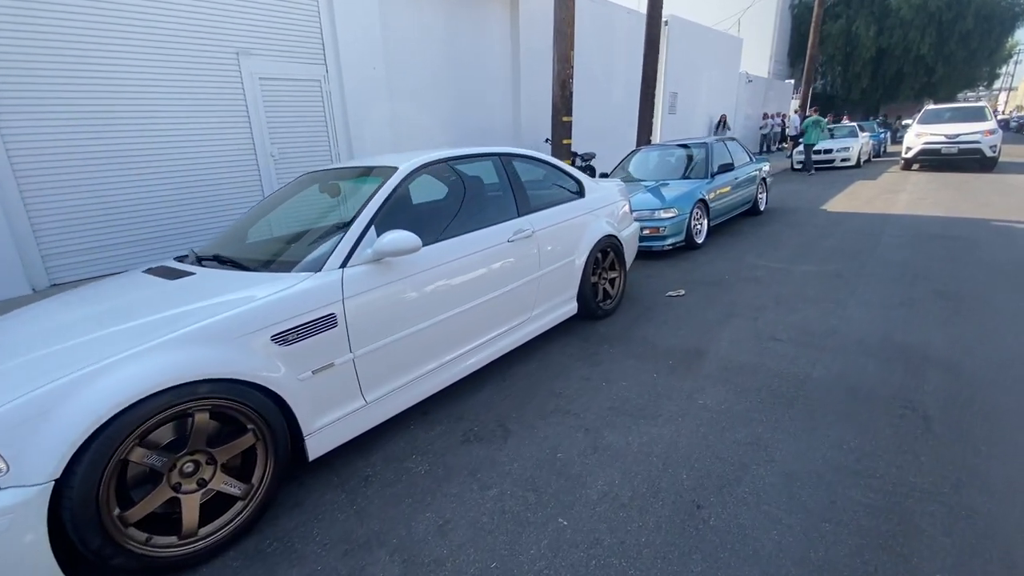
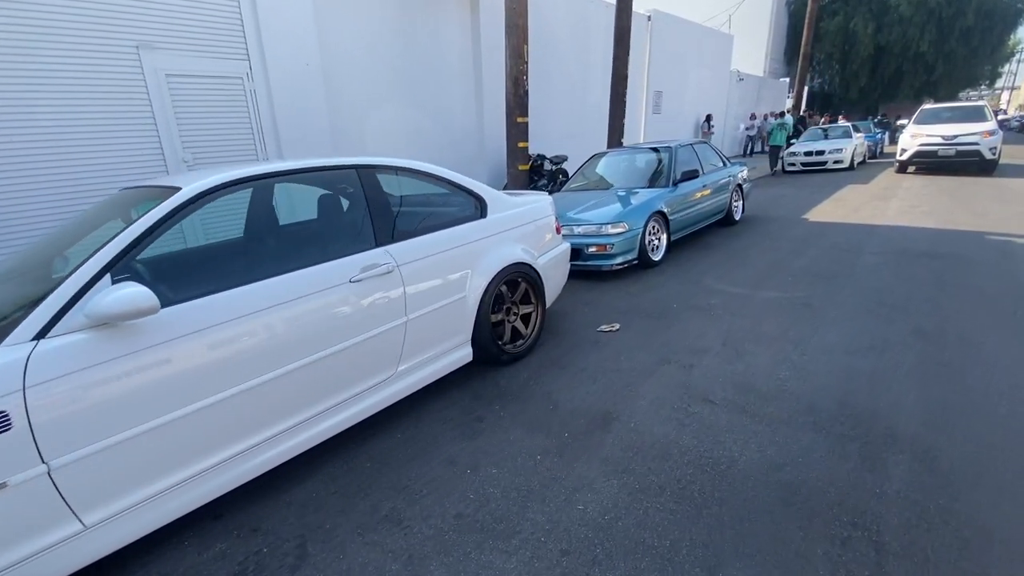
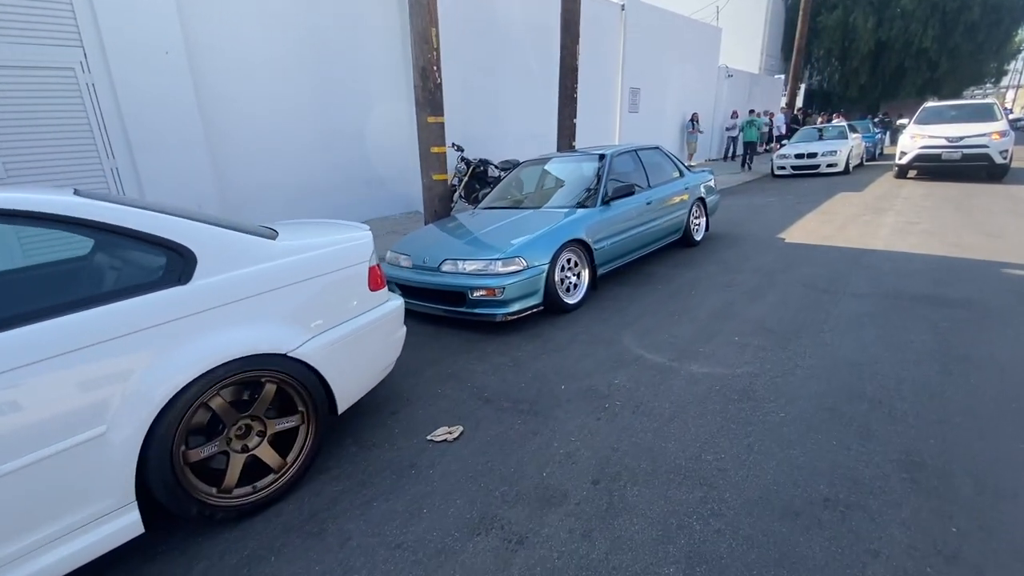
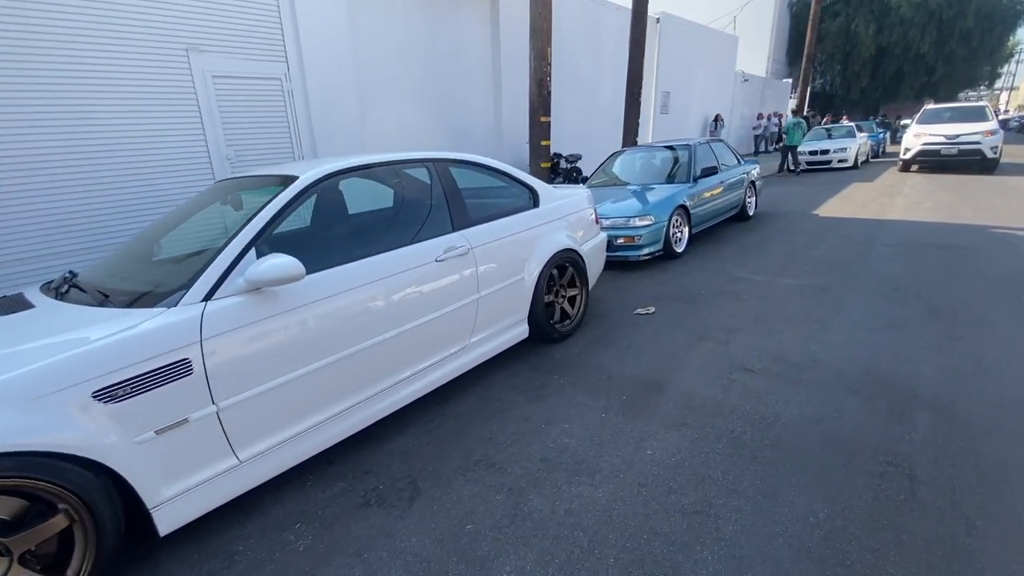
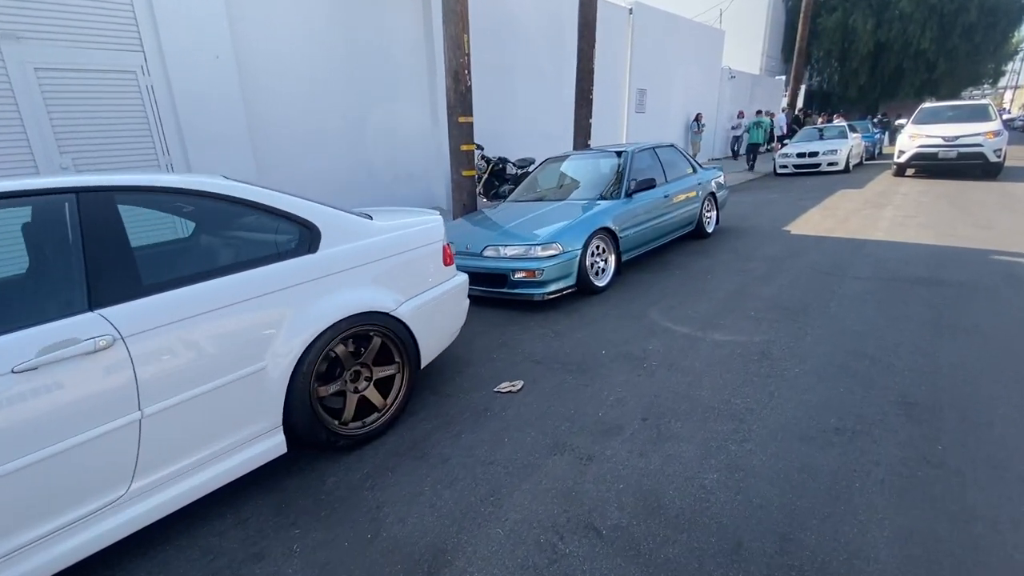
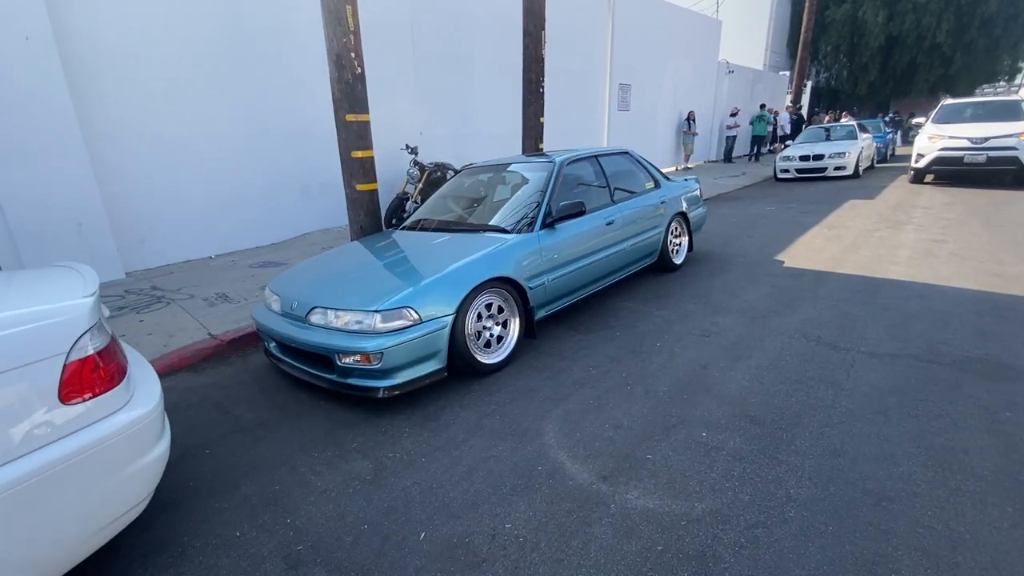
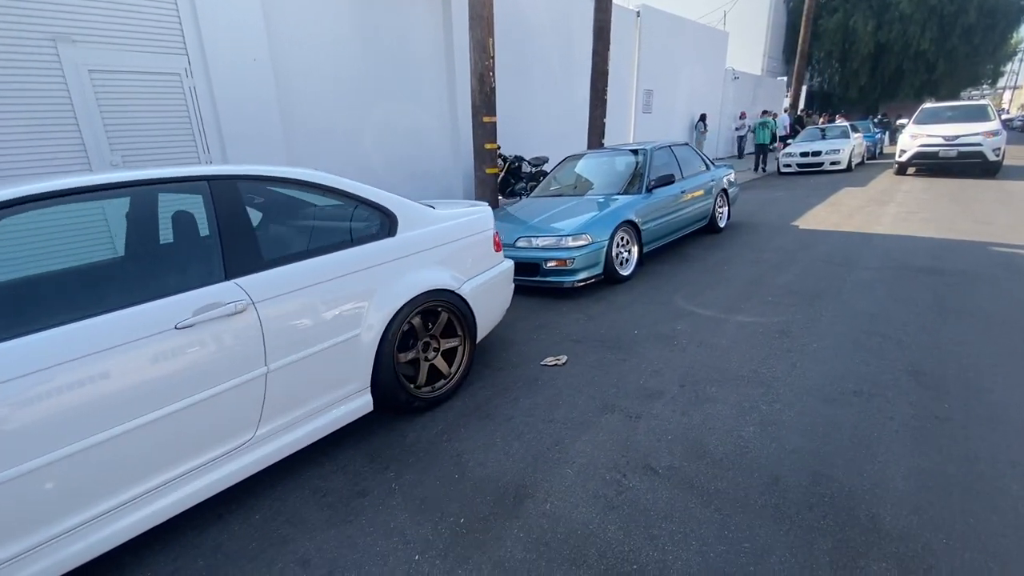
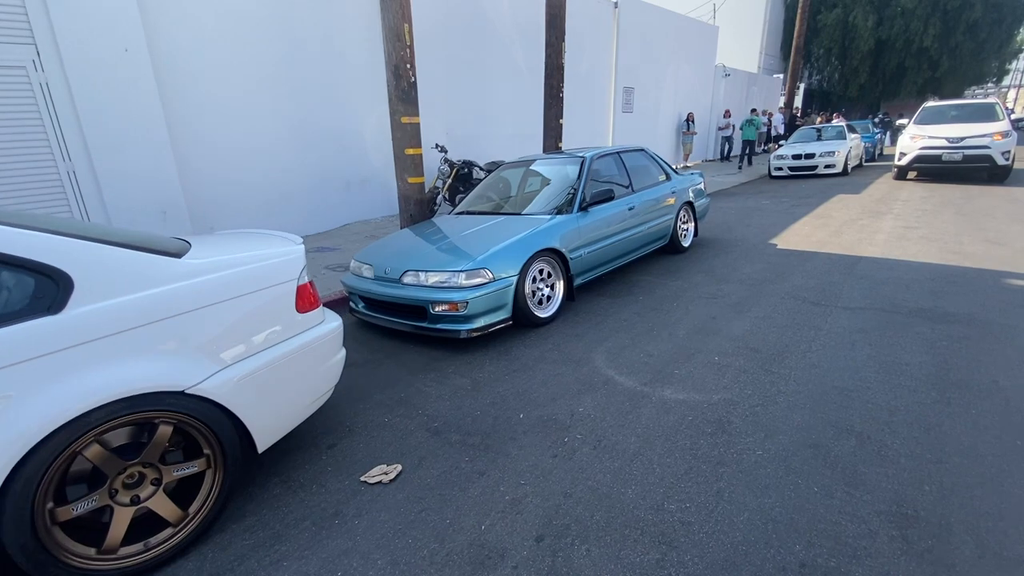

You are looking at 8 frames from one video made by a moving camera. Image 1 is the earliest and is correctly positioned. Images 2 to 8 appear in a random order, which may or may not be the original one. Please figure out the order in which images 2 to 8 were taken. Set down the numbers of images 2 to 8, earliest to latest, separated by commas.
4, 2, 7, 5, 3, 8, 6
